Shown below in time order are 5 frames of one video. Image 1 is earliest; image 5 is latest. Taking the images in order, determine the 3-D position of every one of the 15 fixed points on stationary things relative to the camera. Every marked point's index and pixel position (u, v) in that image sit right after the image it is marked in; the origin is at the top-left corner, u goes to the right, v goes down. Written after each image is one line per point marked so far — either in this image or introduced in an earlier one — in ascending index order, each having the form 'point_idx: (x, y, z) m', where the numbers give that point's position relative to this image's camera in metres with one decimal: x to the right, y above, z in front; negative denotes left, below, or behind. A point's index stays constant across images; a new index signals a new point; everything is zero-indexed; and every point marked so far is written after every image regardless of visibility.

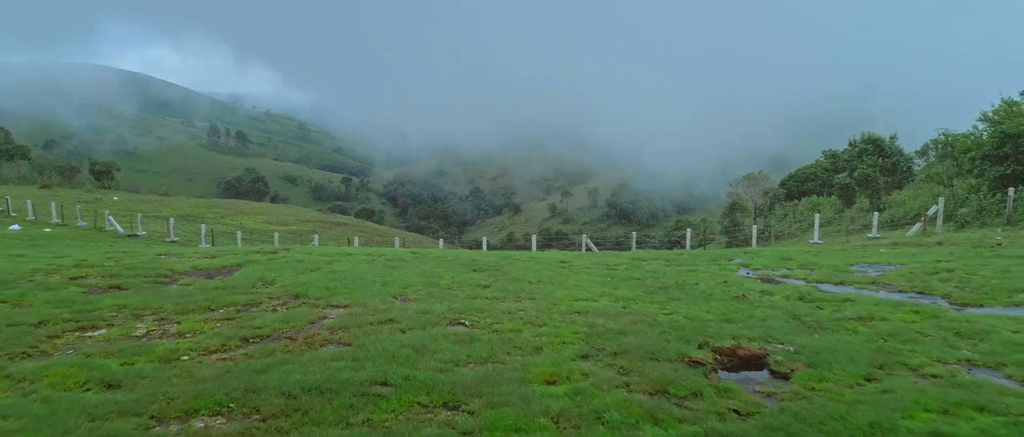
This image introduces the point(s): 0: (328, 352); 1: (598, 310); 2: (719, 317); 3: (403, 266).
0: (-3.2, -2.3, +9.2) m
1: (+2.0, -2.1, +12.1) m
2: (+4.4, -2.1, +11.3) m
3: (-3.9, -1.7, +18.9) m
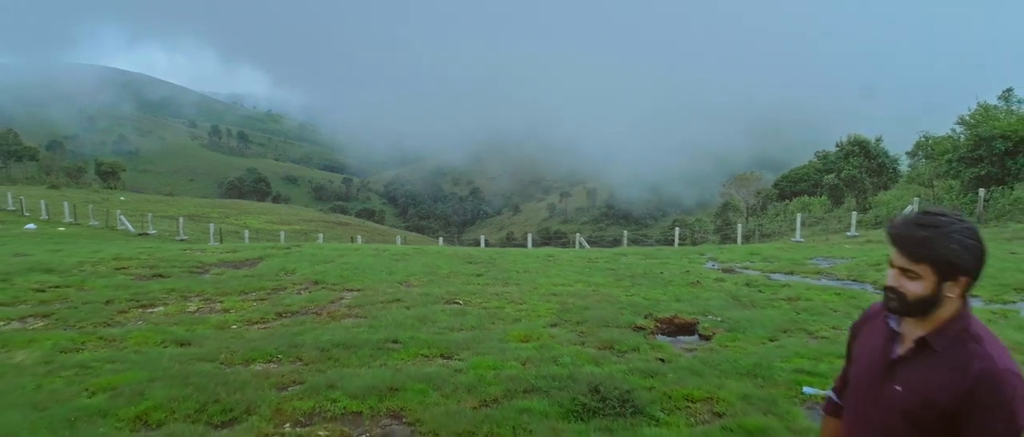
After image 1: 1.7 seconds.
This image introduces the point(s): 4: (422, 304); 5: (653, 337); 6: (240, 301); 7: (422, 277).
0: (-3.5, -2.2, +11.5) m
1: (+1.6, -2.0, +14.3) m
2: (+4.1, -2.0, +13.6) m
3: (-4.2, -1.6, +21.1) m
4: (-2.2, -2.1, +13.0) m
5: (+2.8, -2.3, +10.4) m
6: (-7.0, -2.1, +13.6) m
7: (-2.9, -1.9, +16.8) m
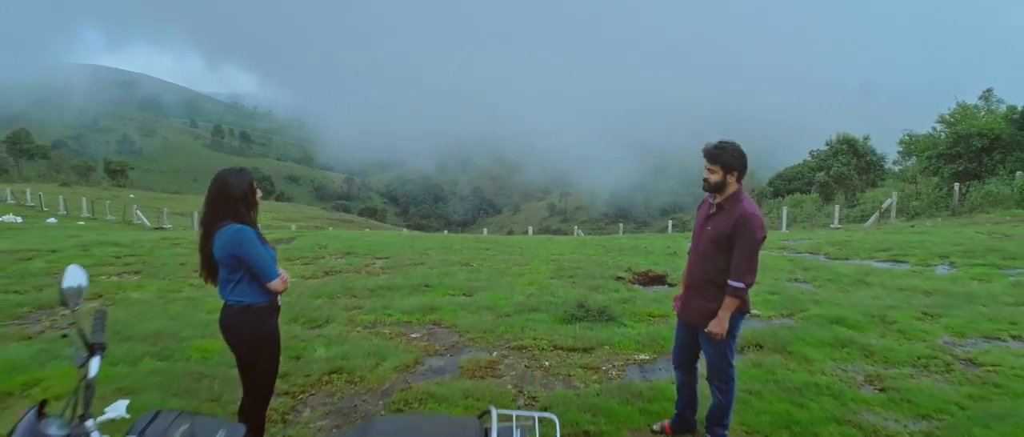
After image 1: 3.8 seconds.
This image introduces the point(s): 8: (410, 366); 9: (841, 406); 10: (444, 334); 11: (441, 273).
0: (-3.4, -1.5, +14.1) m
1: (+1.8, -1.3, +17.0) m
2: (+4.2, -1.3, +16.2) m
3: (-4.1, -0.9, +23.8) m
4: (-2.1, -1.4, +15.7) m
5: (+2.9, -1.6, +13.1) m
6: (-6.8, -1.4, +16.3) m
7: (-2.7, -1.2, +19.5) m
8: (-1.5, -2.2, +7.8) m
9: (+3.9, -2.2, +6.4) m
10: (-1.2, -2.0, +9.3) m
11: (-1.9, -1.5, +14.3) m
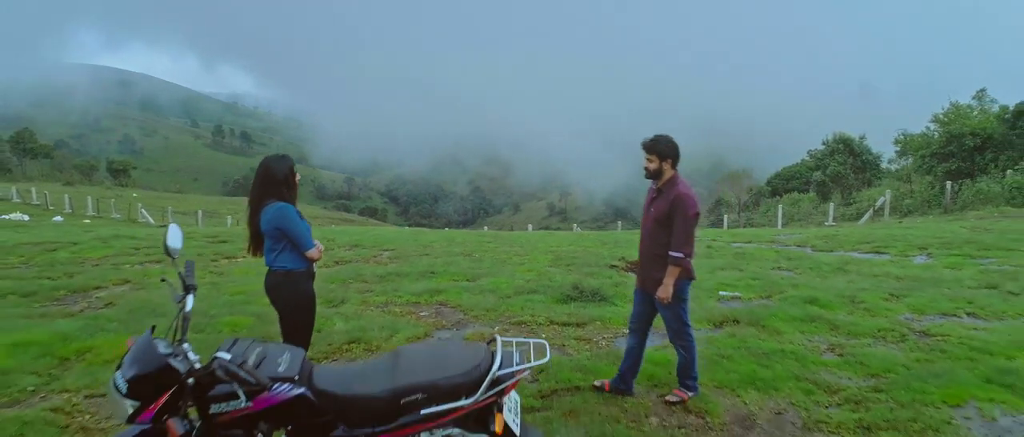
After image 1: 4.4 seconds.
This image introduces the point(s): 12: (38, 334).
0: (-3.4, -1.3, +15.0) m
1: (+1.8, -1.1, +17.9) m
2: (+4.2, -1.1, +17.1) m
3: (-4.1, -0.7, +24.7) m
4: (-2.1, -1.2, +16.6) m
5: (+2.9, -1.4, +14.0) m
6: (-6.8, -1.2, +17.2) m
7: (-2.7, -0.9, +20.4) m
8: (-1.5, -2.0, +8.7) m
9: (+3.9, -2.0, +7.2) m
10: (-1.2, -1.8, +10.1) m
11: (-1.9, -1.2, +15.1) m
12: (-7.5, -1.8, +8.4) m
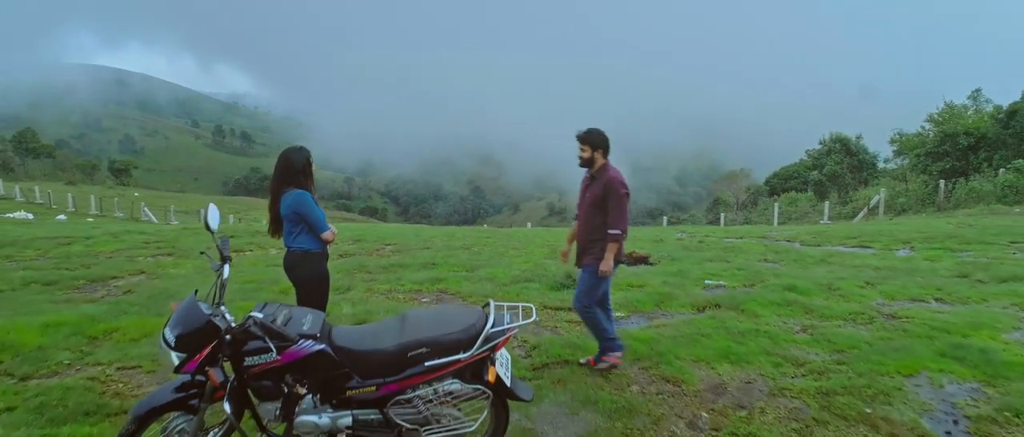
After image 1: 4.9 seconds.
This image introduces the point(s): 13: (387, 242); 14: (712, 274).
0: (-3.4, -1.1, +15.6) m
1: (+1.7, -0.9, +18.5) m
2: (+4.2, -0.9, +17.7) m
3: (-4.1, -0.5, +25.3) m
4: (-2.1, -1.0, +17.2) m
5: (+2.9, -1.2, +14.6) m
6: (-6.9, -1.0, +17.8) m
7: (-2.8, -0.8, +21.0) m
8: (-1.6, -1.8, +9.3) m
9: (+3.9, -1.8, +7.8) m
10: (-1.2, -1.6, +10.8) m
11: (-2.0, -1.1, +15.8) m
12: (-7.6, -1.7, +9.0) m
13: (-4.5, -0.9, +19.1) m
14: (+4.7, -1.3, +12.6) m
